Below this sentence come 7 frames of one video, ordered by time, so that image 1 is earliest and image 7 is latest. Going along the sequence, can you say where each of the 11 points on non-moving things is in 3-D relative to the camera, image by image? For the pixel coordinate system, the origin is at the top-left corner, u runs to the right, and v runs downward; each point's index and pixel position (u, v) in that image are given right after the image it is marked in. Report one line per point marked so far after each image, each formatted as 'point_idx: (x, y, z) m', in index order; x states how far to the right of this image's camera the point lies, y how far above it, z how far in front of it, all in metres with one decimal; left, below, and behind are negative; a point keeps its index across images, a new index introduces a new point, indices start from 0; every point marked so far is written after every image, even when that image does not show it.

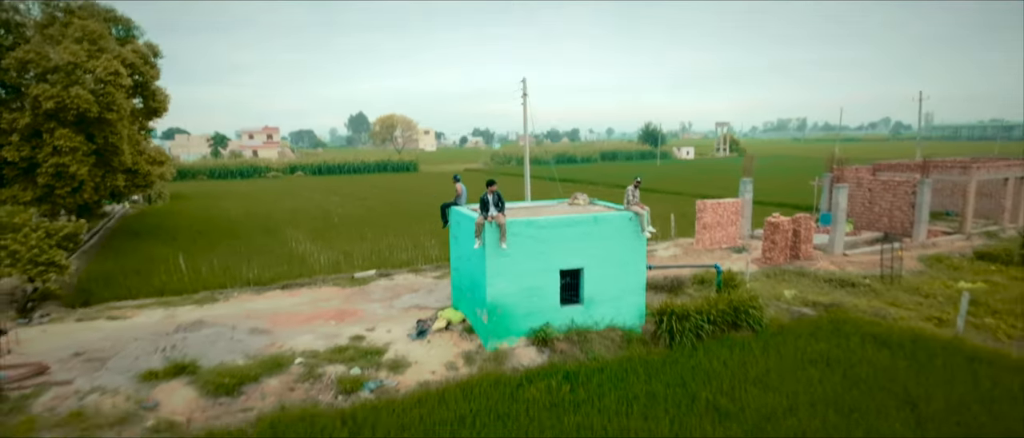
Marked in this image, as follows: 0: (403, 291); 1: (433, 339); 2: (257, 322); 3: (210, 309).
0: (-2.3, -1.5, +11.4) m
1: (-1.1, -1.6, +7.4) m
2: (-4.1, -1.7, +8.8) m
3: (-5.8, -1.7, +10.5) m
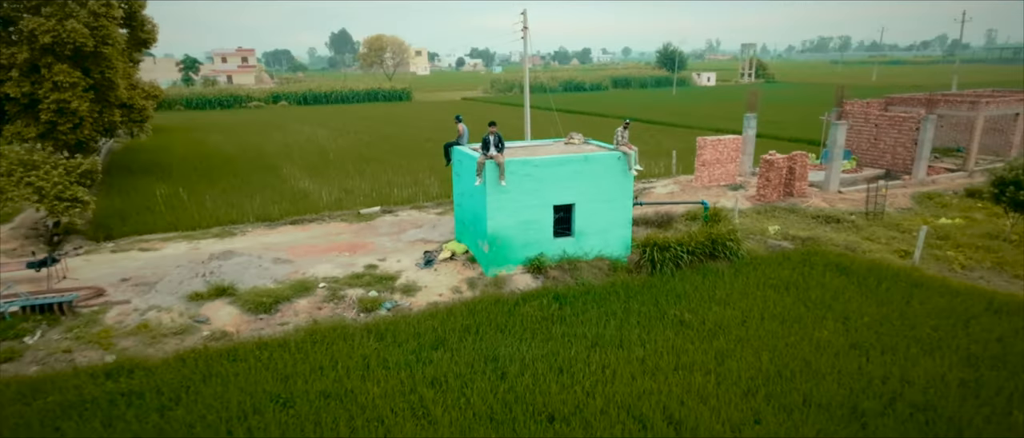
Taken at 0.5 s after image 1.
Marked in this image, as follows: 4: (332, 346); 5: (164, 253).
0: (-2.3, -0.1, +12.2) m
1: (-1.1, -0.7, +8.3) m
2: (-4.1, -0.6, +9.7) m
3: (-5.8, -0.5, +11.4) m
4: (-1.7, -1.2, +5.1) m
5: (-6.3, -0.6, +10.0) m
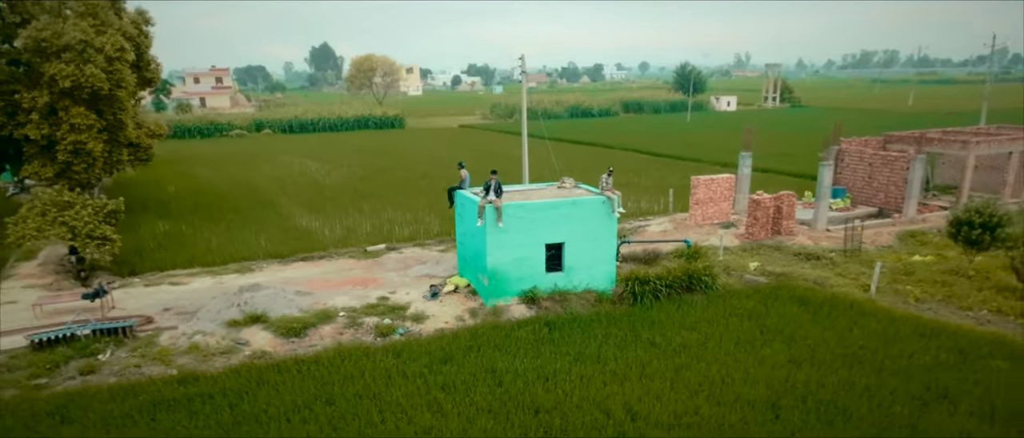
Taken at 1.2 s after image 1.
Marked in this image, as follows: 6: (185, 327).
0: (-2.4, -1.0, +13.3) m
1: (-1.1, -1.4, +9.3) m
2: (-4.2, -1.3, +10.7) m
3: (-5.9, -1.3, +12.4) m
4: (-1.7, -1.6, +6.1) m
5: (-6.4, -1.4, +11.0) m
6: (-4.5, -1.5, +7.6) m
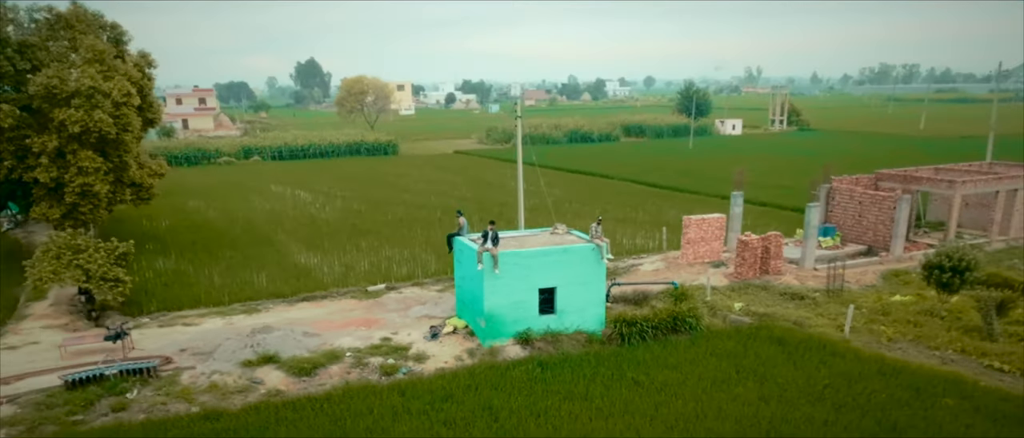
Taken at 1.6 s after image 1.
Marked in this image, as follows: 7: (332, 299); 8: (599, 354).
0: (-2.5, -2.1, +13.9) m
1: (-1.2, -2.2, +9.9) m
2: (-4.3, -2.2, +11.2) m
3: (-6.0, -2.3, +13.0) m
4: (-1.8, -2.2, +6.7) m
5: (-6.5, -2.3, +11.5) m
6: (-4.5, -2.2, +8.1) m
7: (-4.7, -2.1, +14.7) m
8: (+1.4, -2.1, +8.7) m
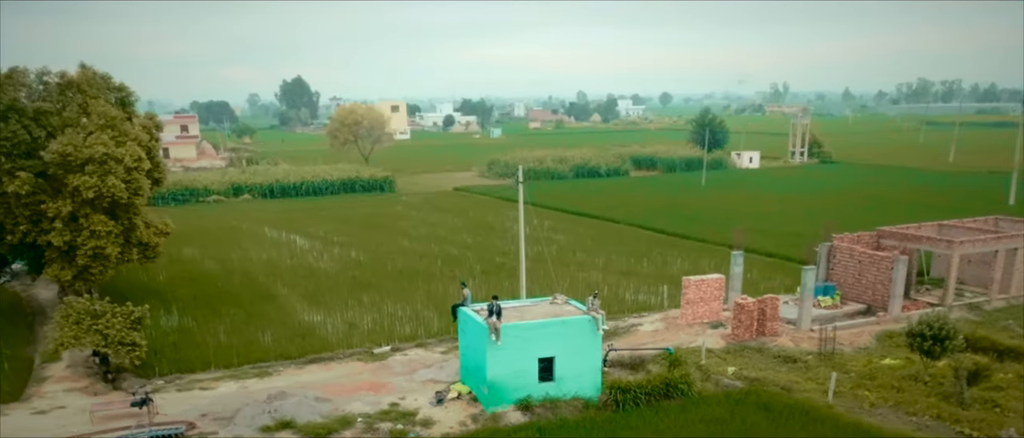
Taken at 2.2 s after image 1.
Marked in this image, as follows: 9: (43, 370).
0: (-2.5, -3.9, +14.4) m
1: (-1.2, -3.5, +10.5) m
2: (-4.3, -3.7, +11.8) m
3: (-6.0, -4.0, +13.5) m
4: (-1.8, -3.2, +7.3) m
5: (-6.5, -3.8, +12.1) m
6: (-4.5, -3.4, +8.7) m
7: (-4.7, -4.0, +15.2) m
8: (+1.4, -3.4, +9.3) m
9: (-12.2, -3.9, +14.3) m
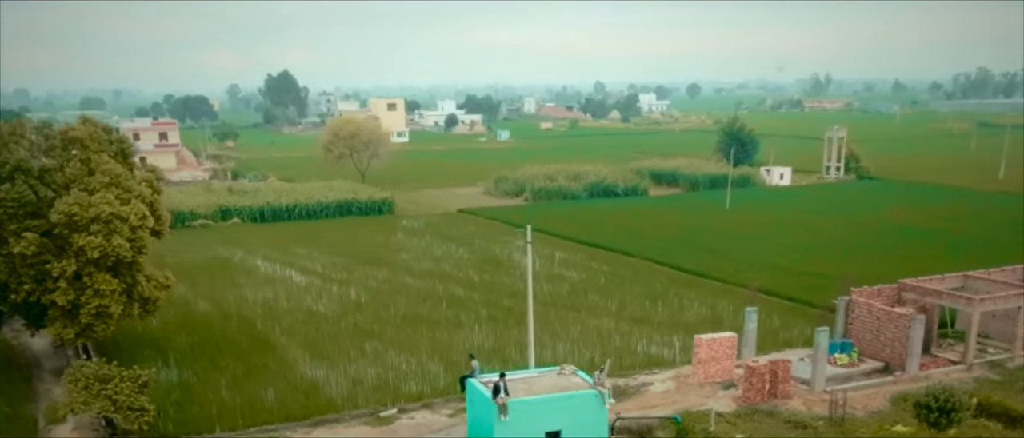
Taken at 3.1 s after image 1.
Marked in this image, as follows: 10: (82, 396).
0: (-2.3, -5.7, +14.6) m
1: (-1.1, -5.0, +10.7) m
2: (-4.1, -5.3, +12.1) m
3: (-5.8, -5.7, +13.8) m
4: (-1.7, -4.4, +7.5) m
5: (-6.3, -5.4, +12.3) m
6: (-4.4, -4.7, +9.0) m
7: (-4.5, -5.9, +15.5) m
8: (+1.5, -4.8, +9.5) m
9: (-12.0, -5.8, +14.7) m
10: (-10.3, -4.4, +13.6) m
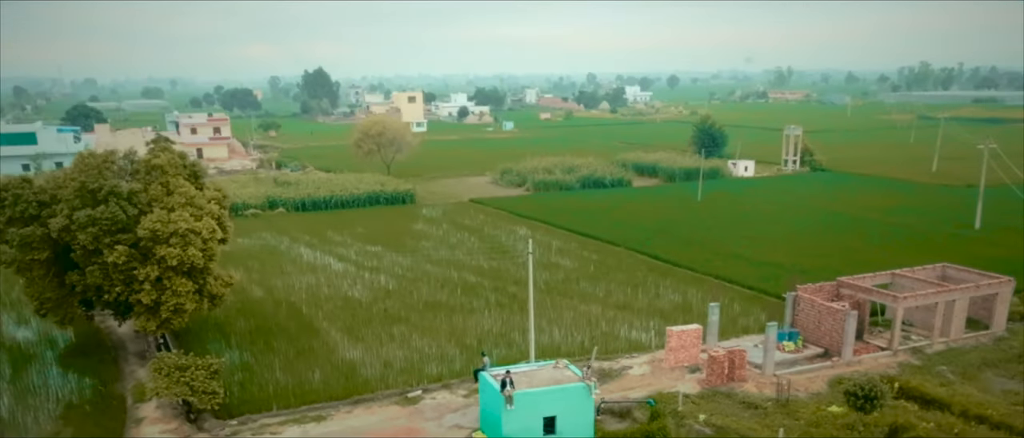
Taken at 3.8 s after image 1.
0: (-2.0, -6.1, +17.4) m
1: (-0.6, -5.6, +13.5) m
2: (-3.7, -5.8, +14.7) m
3: (-5.5, -6.0, +16.3) m
4: (-1.0, -5.1, +10.3) m
5: (-5.9, -5.8, +14.9) m
6: (-3.8, -5.3, +11.6) m
7: (-4.3, -6.2, +18.1) m
8: (+2.1, -5.5, +12.5) m
9: (-11.7, -5.8, +16.8) m
10: (-9.9, -4.6, +15.9) m
